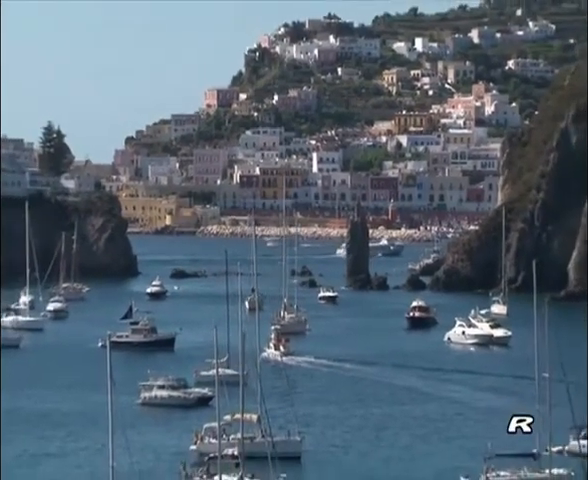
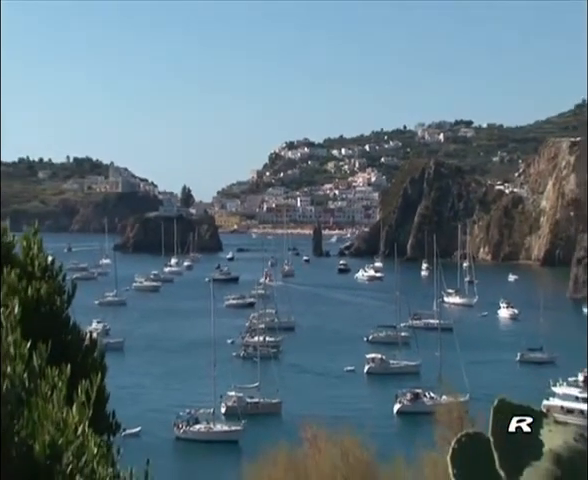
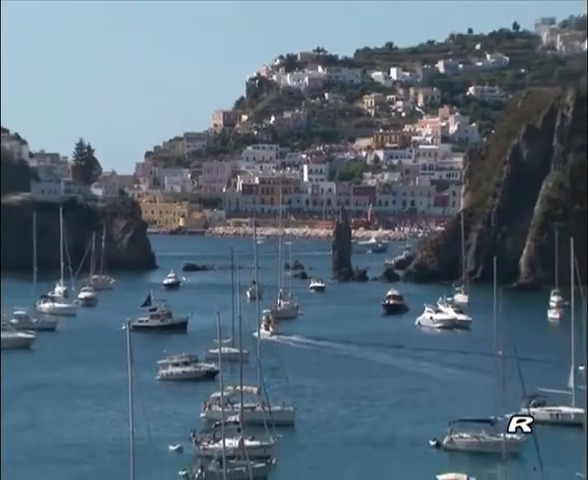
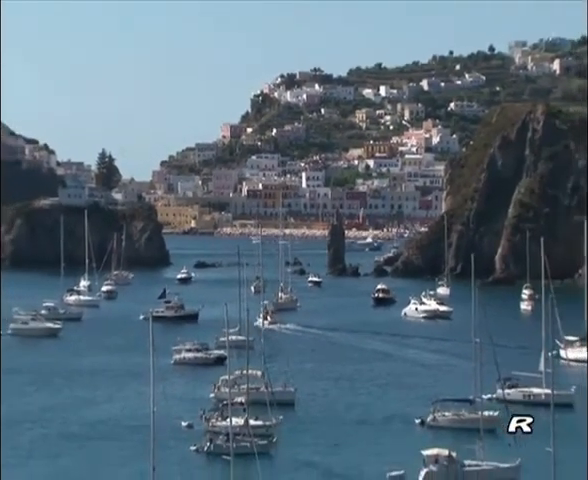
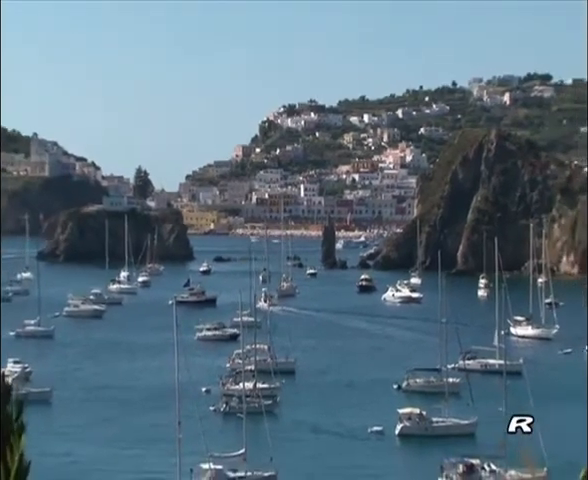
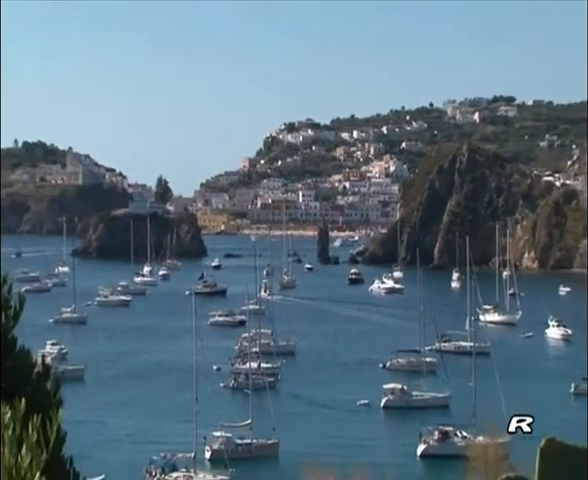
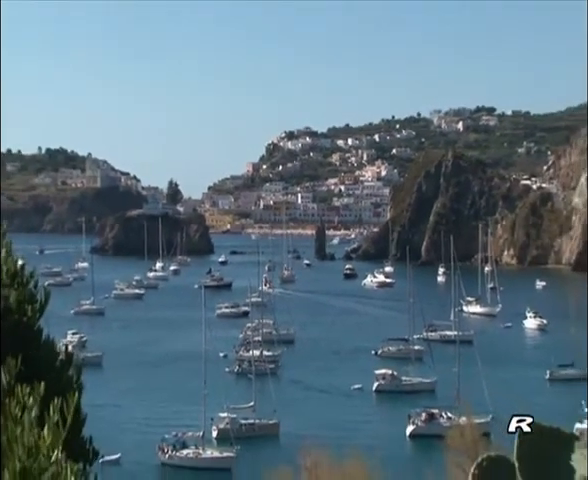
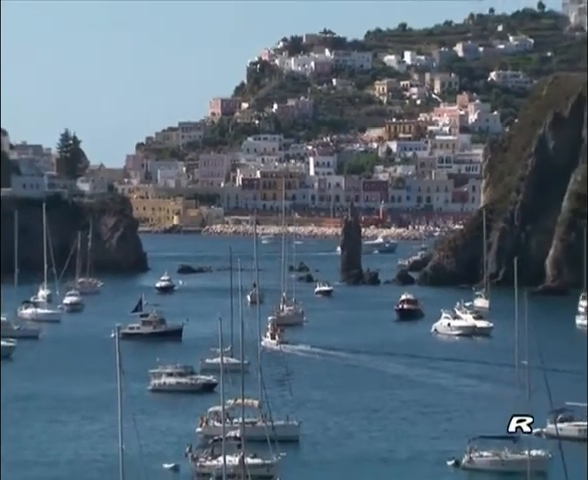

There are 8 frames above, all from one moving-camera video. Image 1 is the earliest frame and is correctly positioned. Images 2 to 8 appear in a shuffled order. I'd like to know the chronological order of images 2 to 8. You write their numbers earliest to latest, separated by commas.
8, 3, 4, 5, 6, 7, 2
